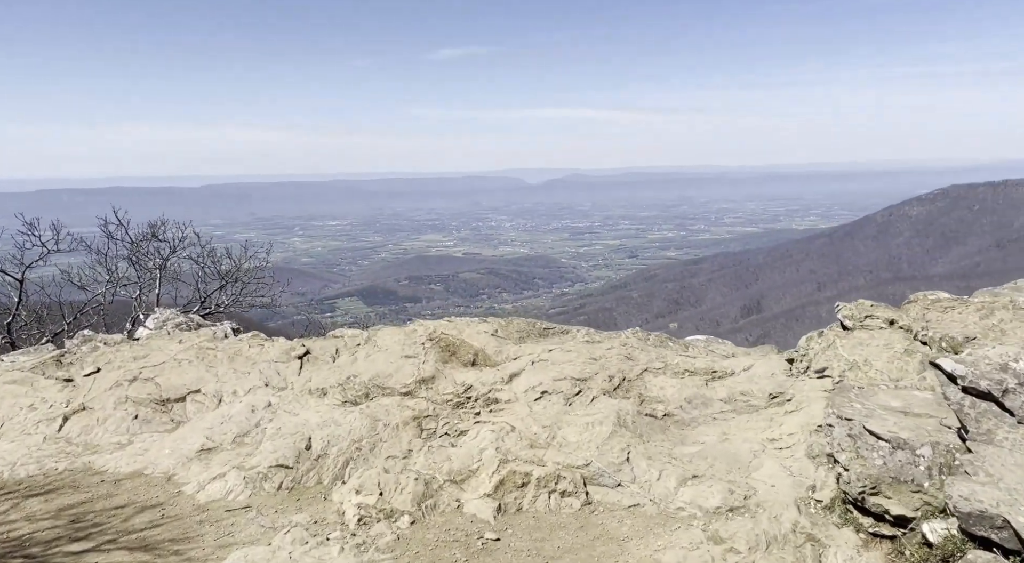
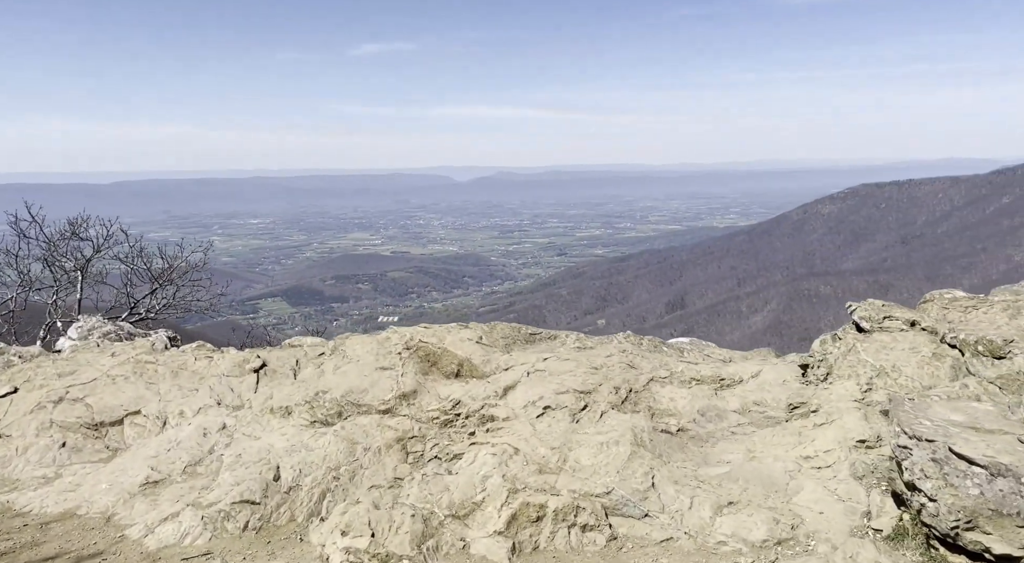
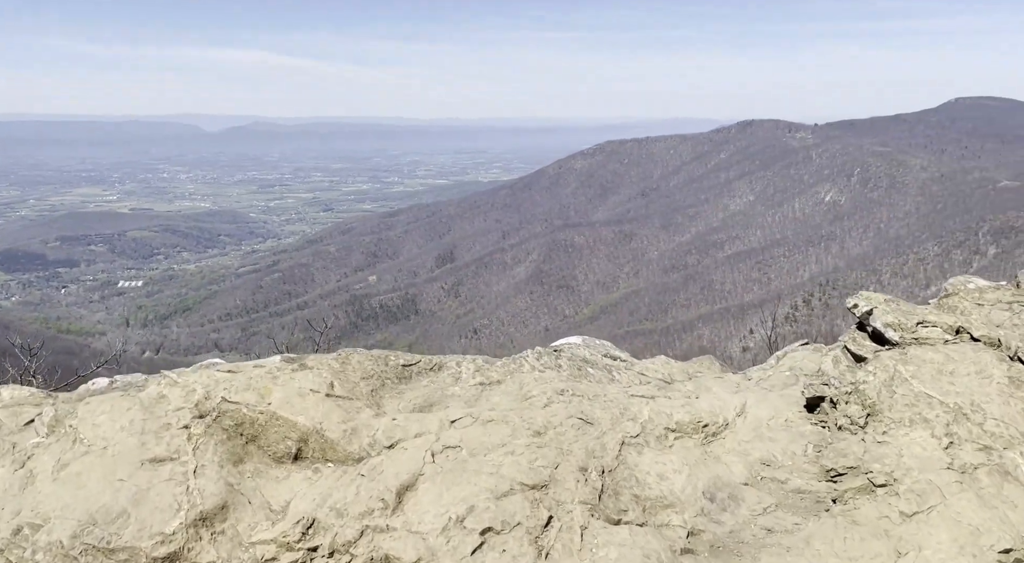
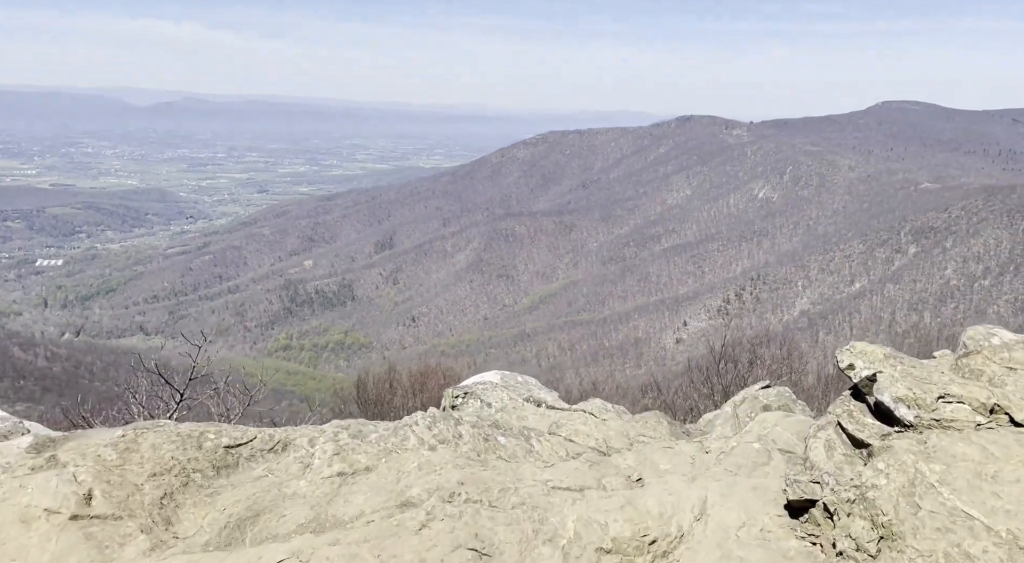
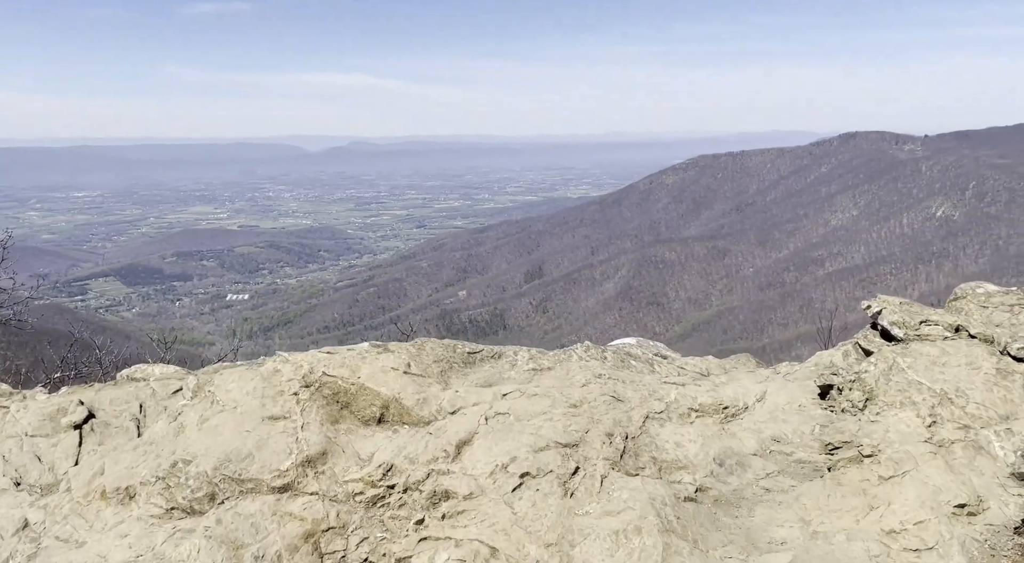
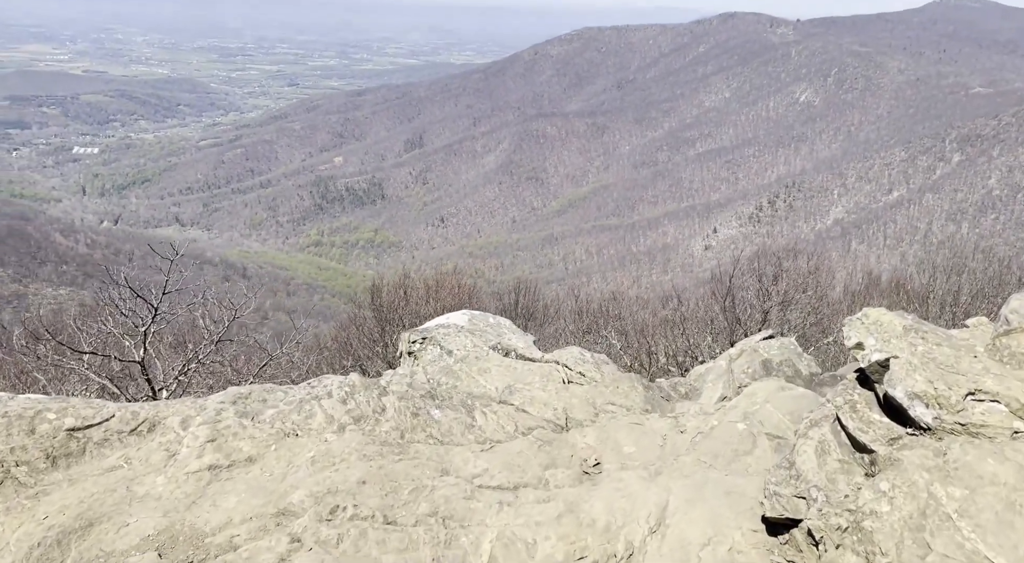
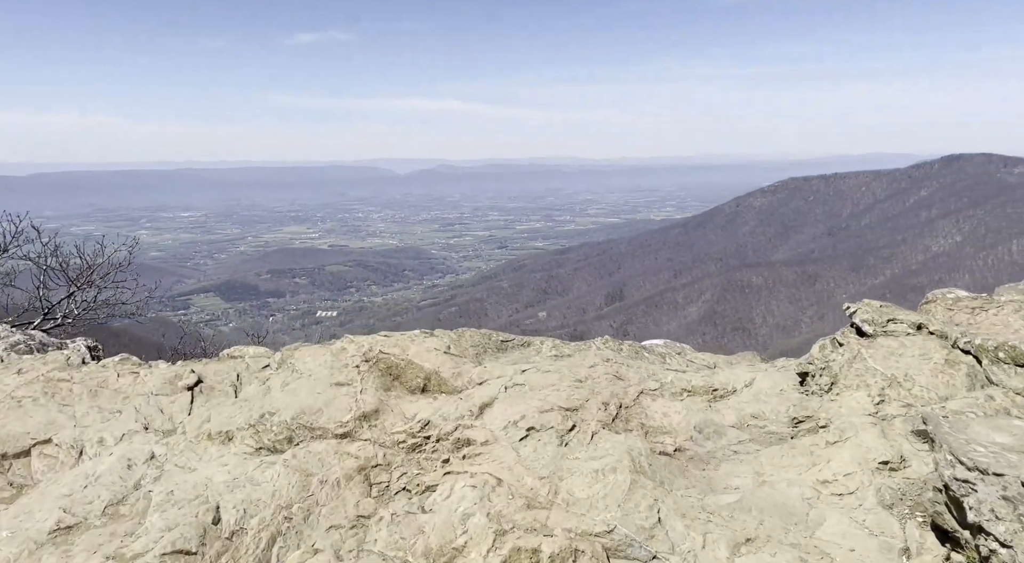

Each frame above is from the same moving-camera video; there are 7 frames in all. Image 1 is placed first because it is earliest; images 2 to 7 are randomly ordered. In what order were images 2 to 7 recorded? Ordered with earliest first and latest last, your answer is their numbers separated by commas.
2, 7, 5, 3, 4, 6
